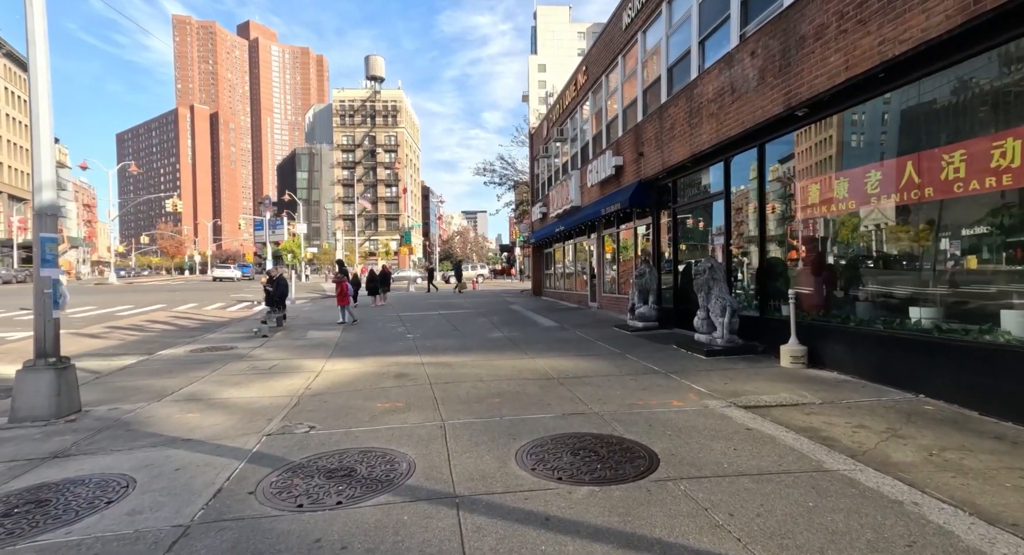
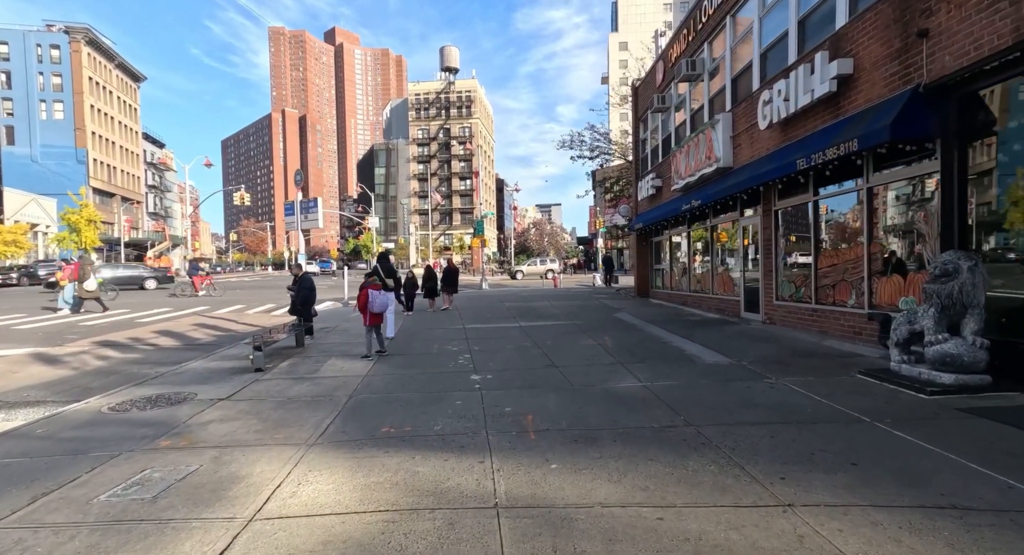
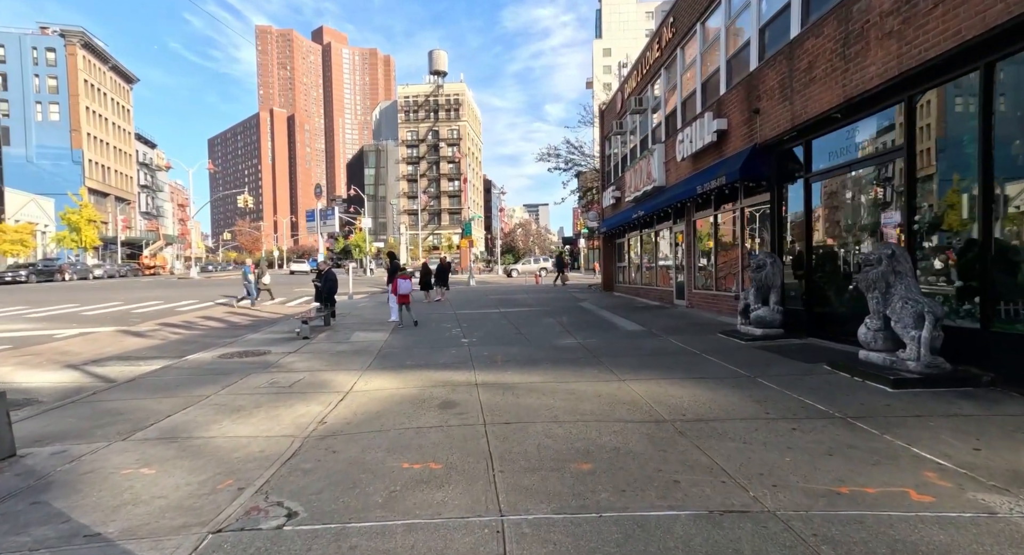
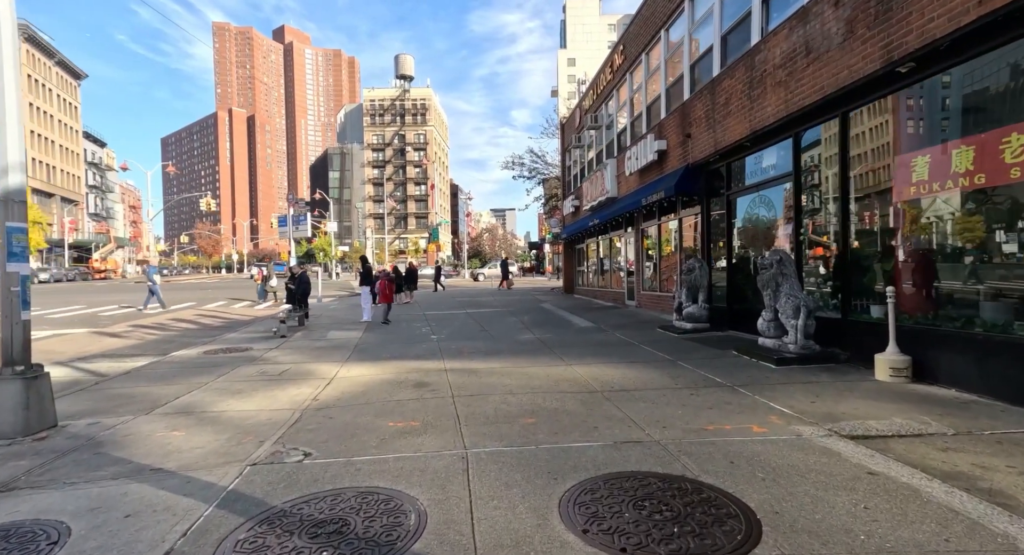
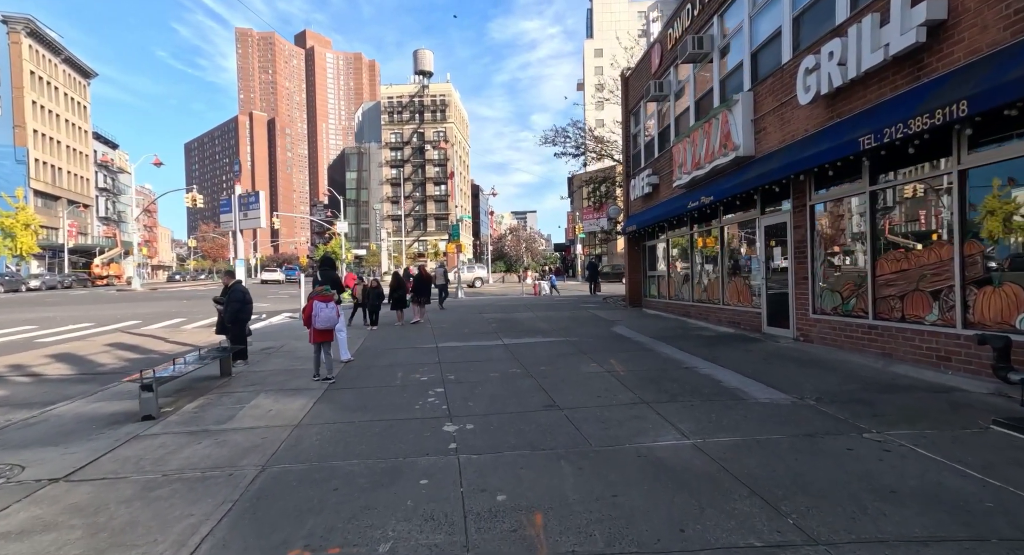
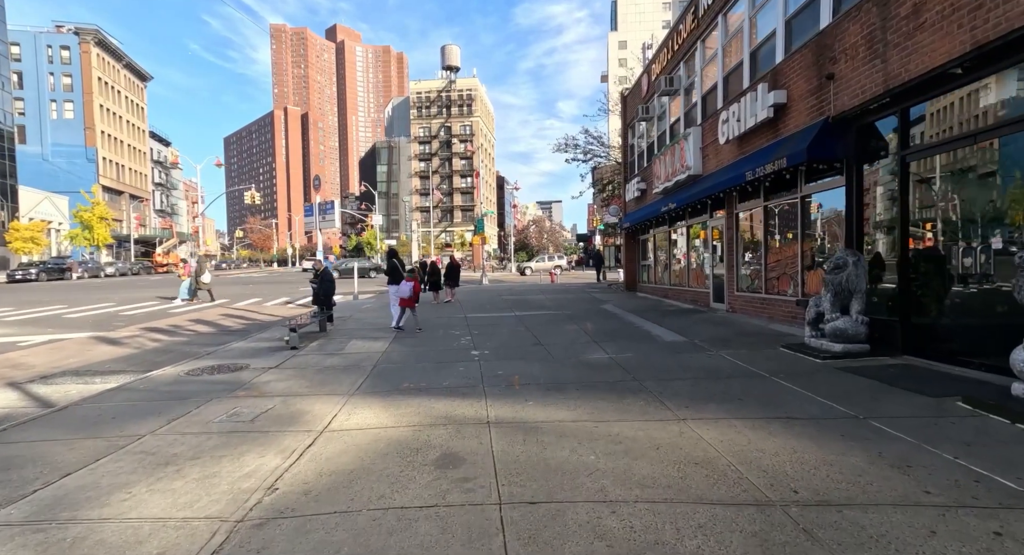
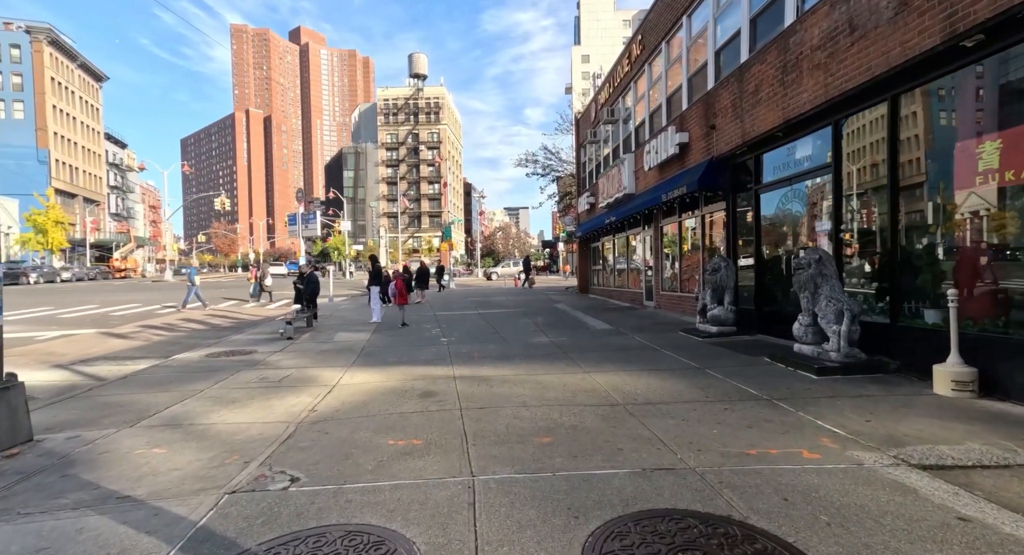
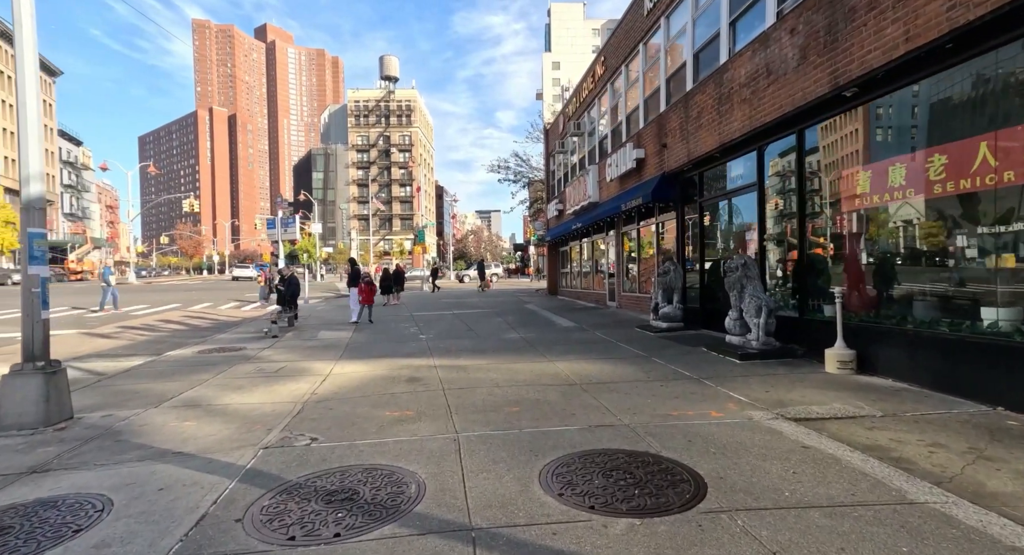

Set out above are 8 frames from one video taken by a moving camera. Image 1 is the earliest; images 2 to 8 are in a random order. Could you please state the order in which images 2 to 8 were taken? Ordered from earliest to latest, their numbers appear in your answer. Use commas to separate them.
8, 4, 7, 3, 6, 2, 5
